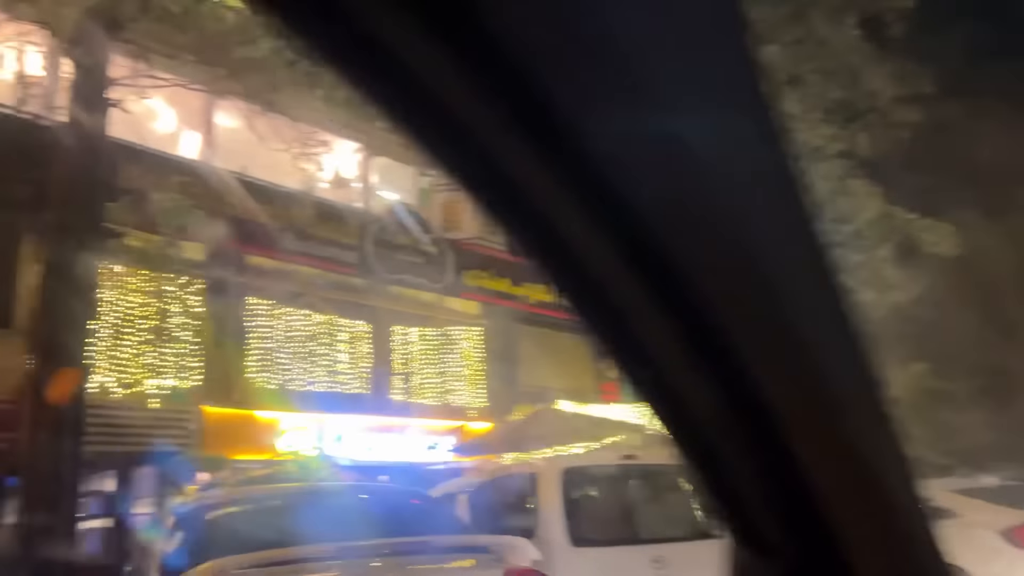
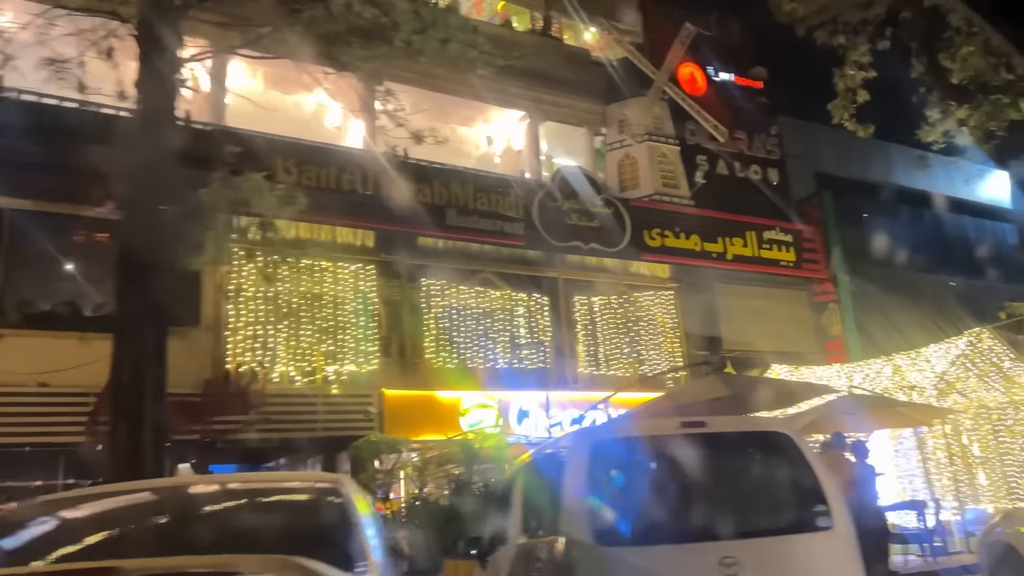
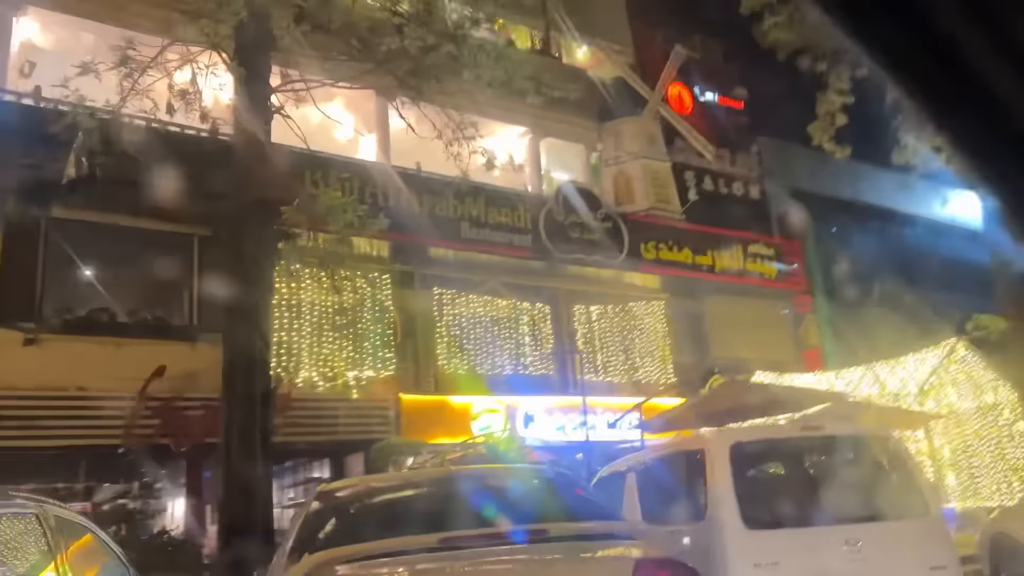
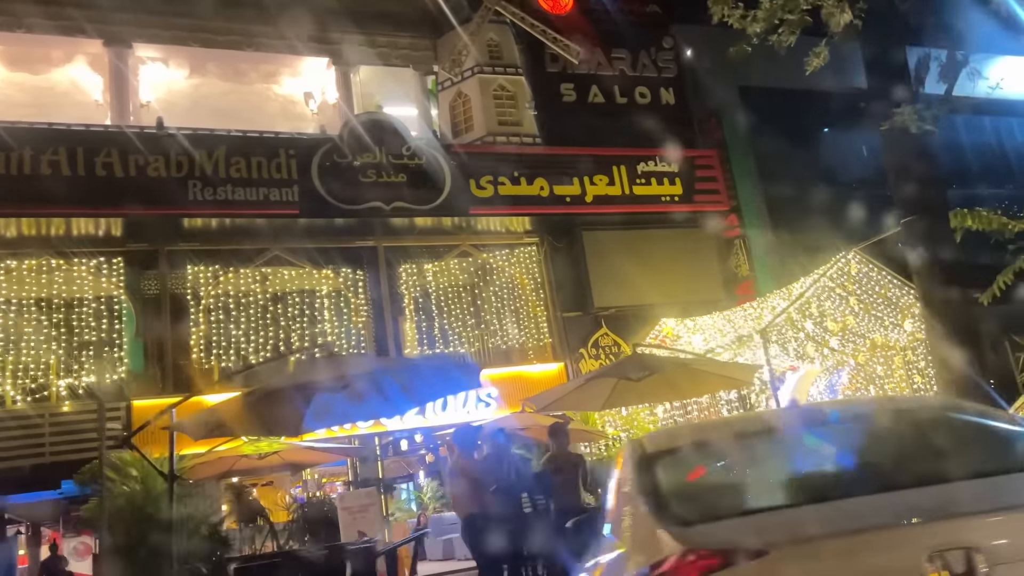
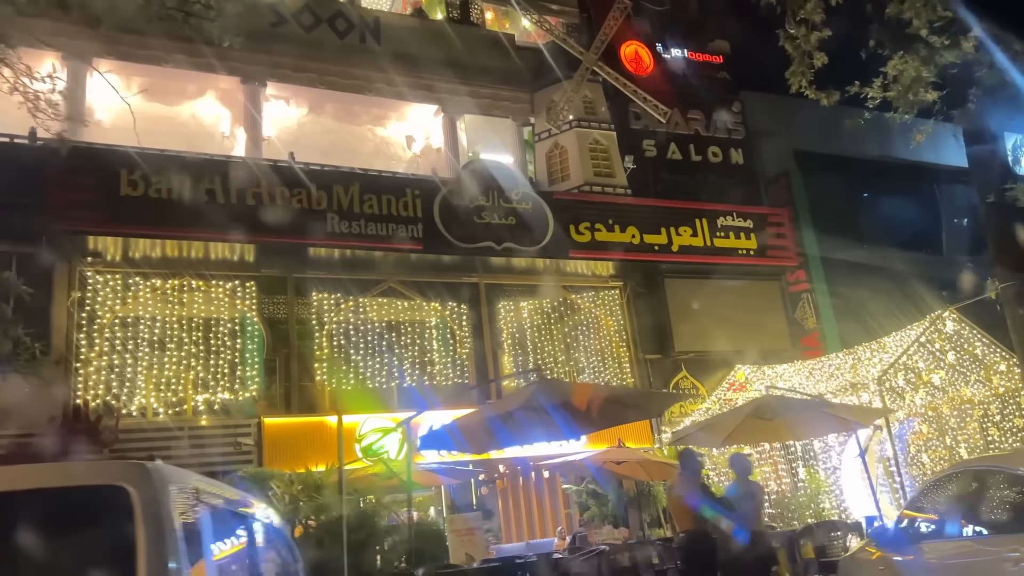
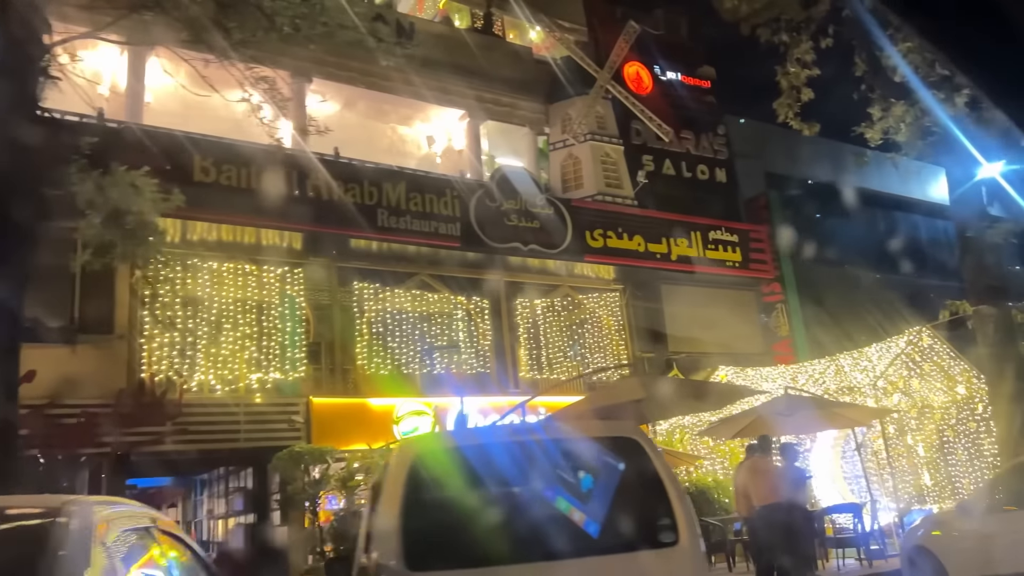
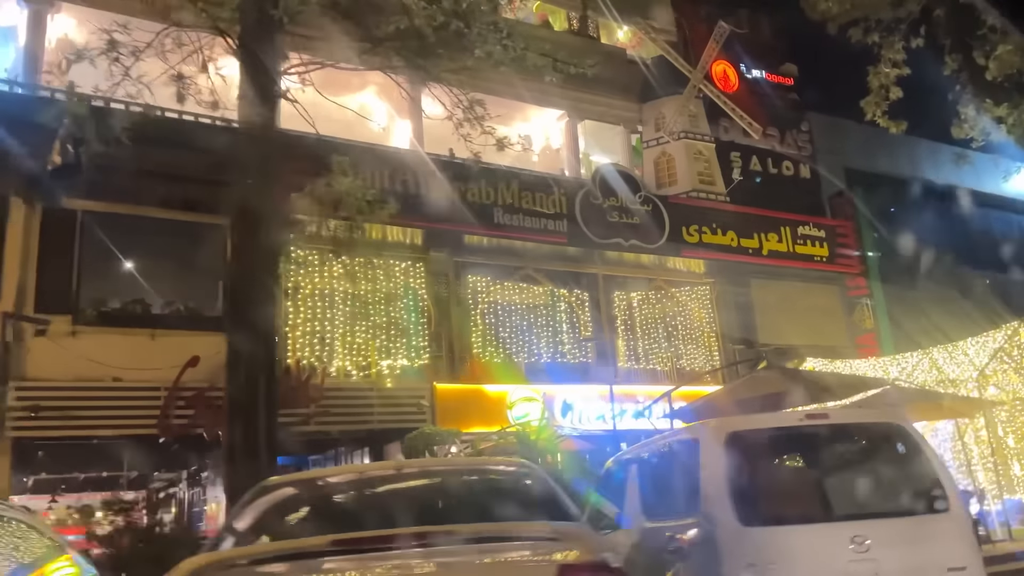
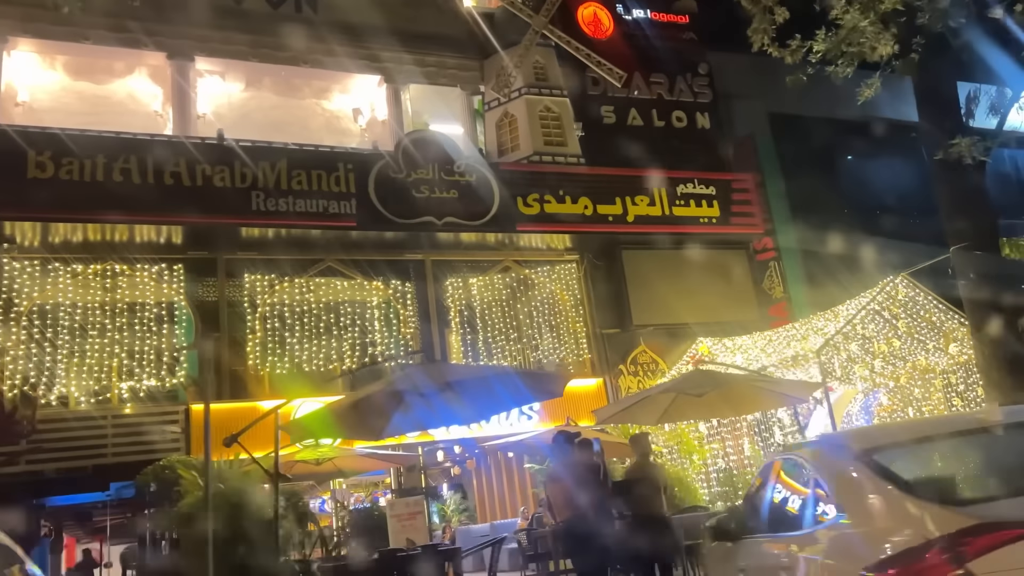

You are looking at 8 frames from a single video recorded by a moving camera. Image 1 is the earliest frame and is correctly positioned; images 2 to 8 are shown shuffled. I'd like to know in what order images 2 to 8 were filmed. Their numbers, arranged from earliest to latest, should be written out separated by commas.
3, 7, 2, 6, 5, 8, 4
